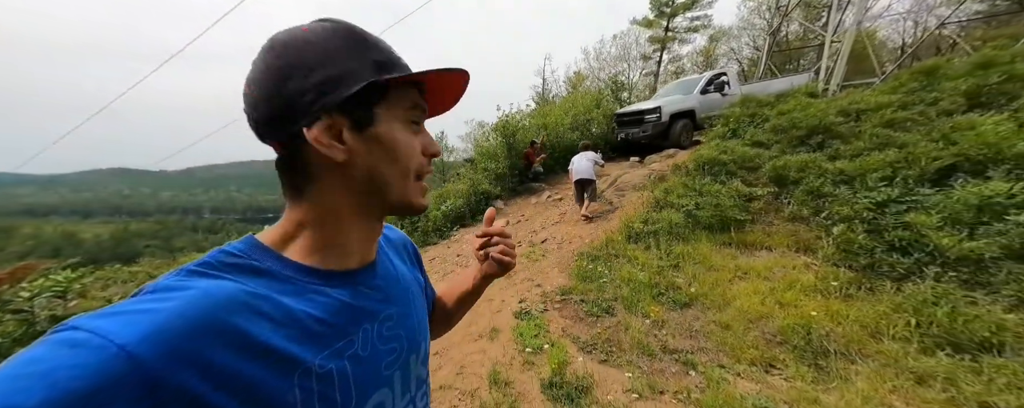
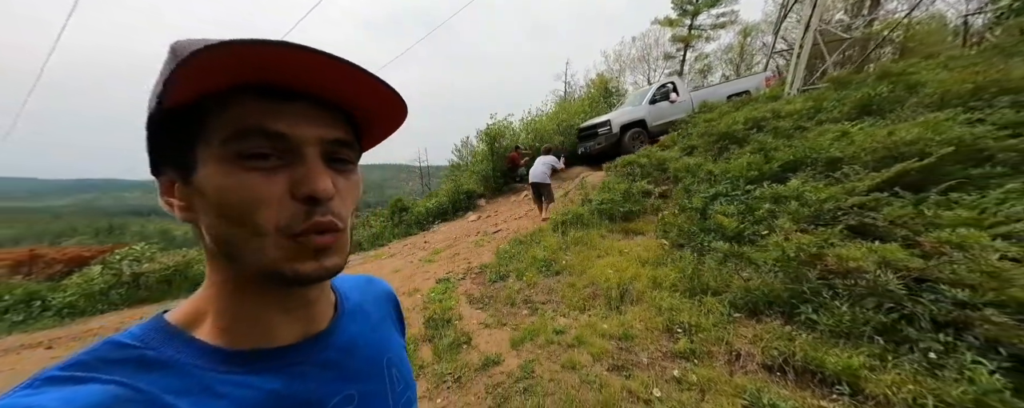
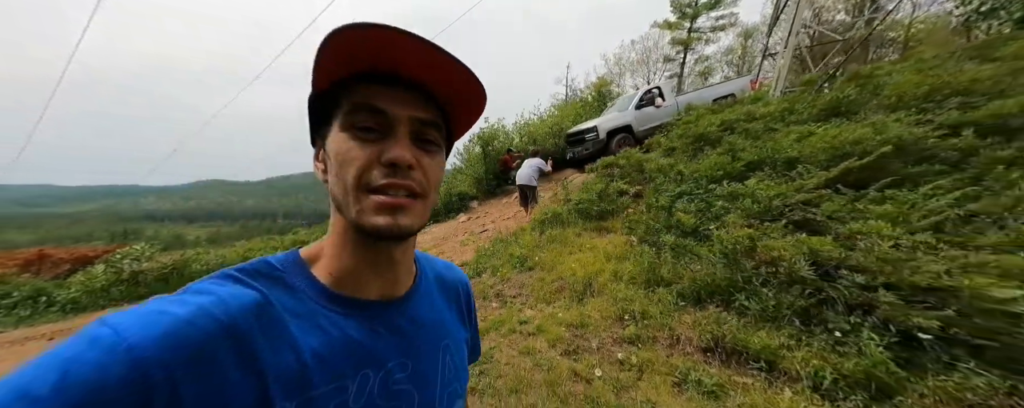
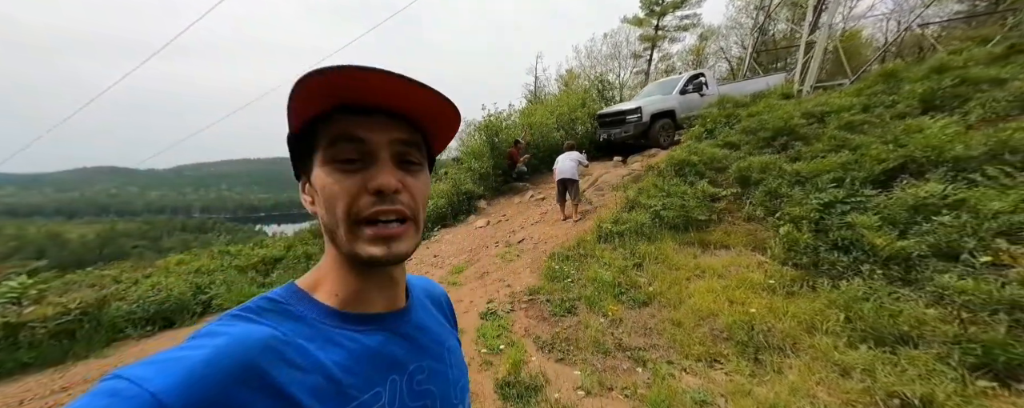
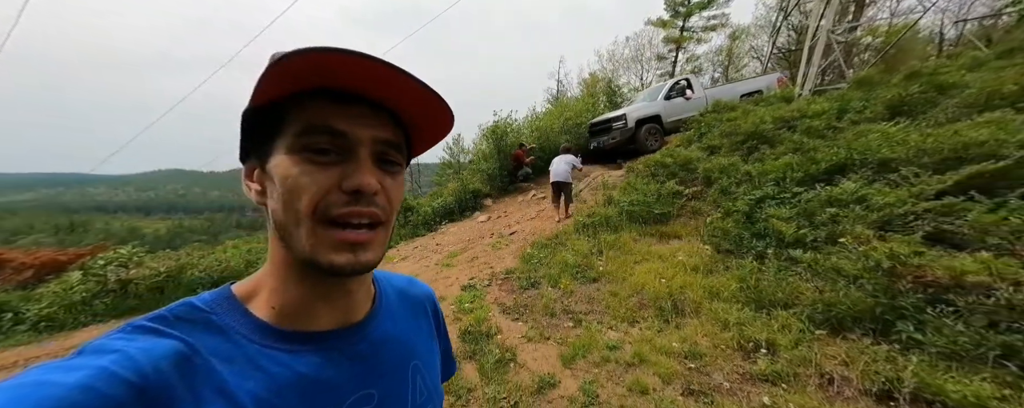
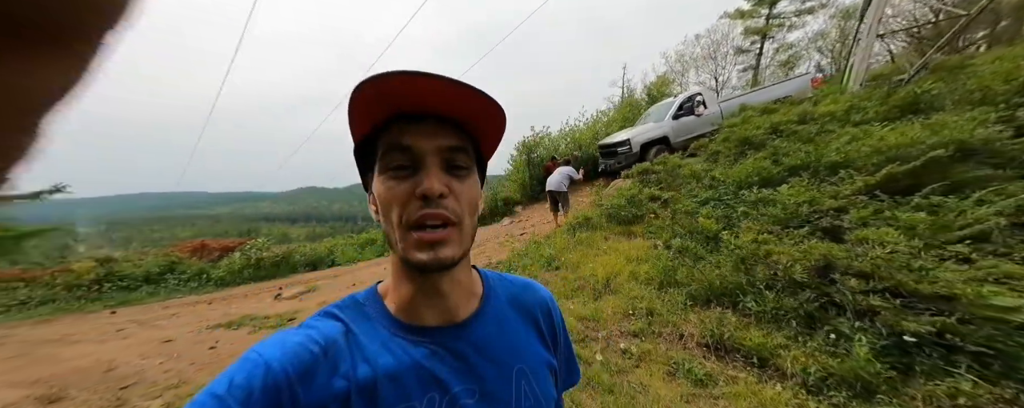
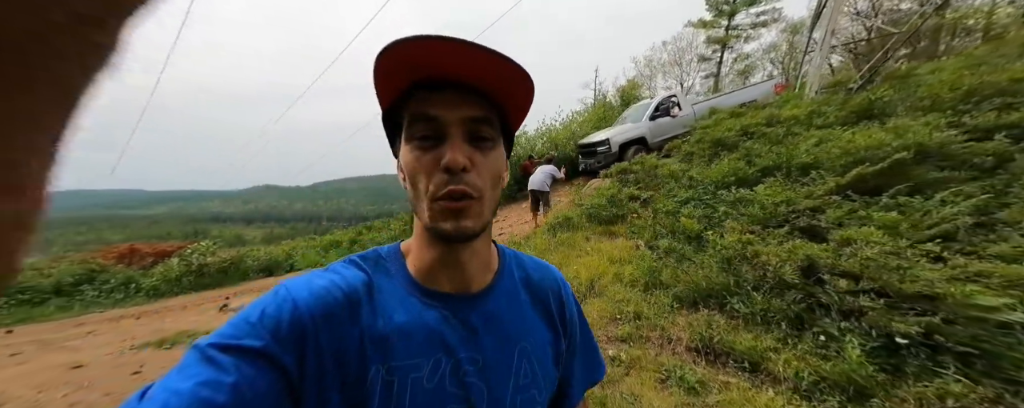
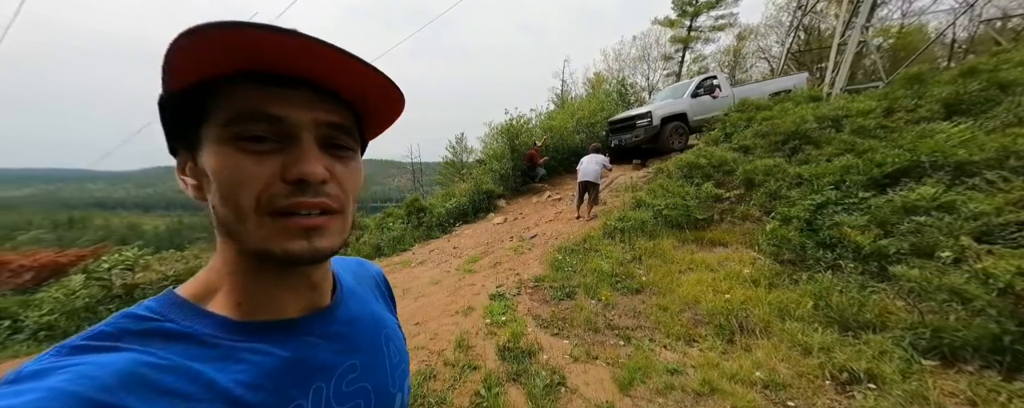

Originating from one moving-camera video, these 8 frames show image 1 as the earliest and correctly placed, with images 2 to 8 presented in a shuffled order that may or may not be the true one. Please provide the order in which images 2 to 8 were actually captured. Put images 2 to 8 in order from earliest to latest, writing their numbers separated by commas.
4, 8, 5, 2, 3, 7, 6
